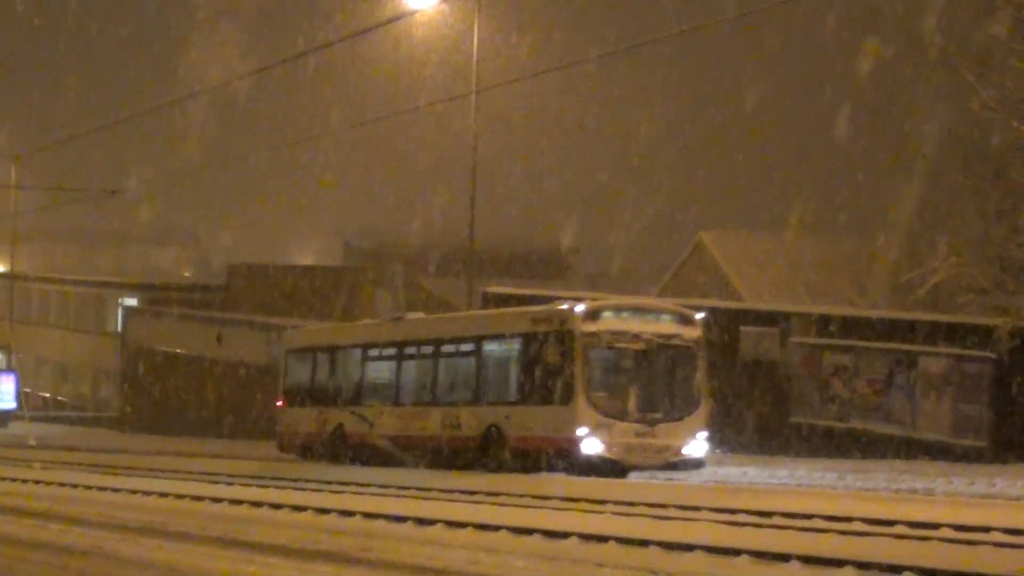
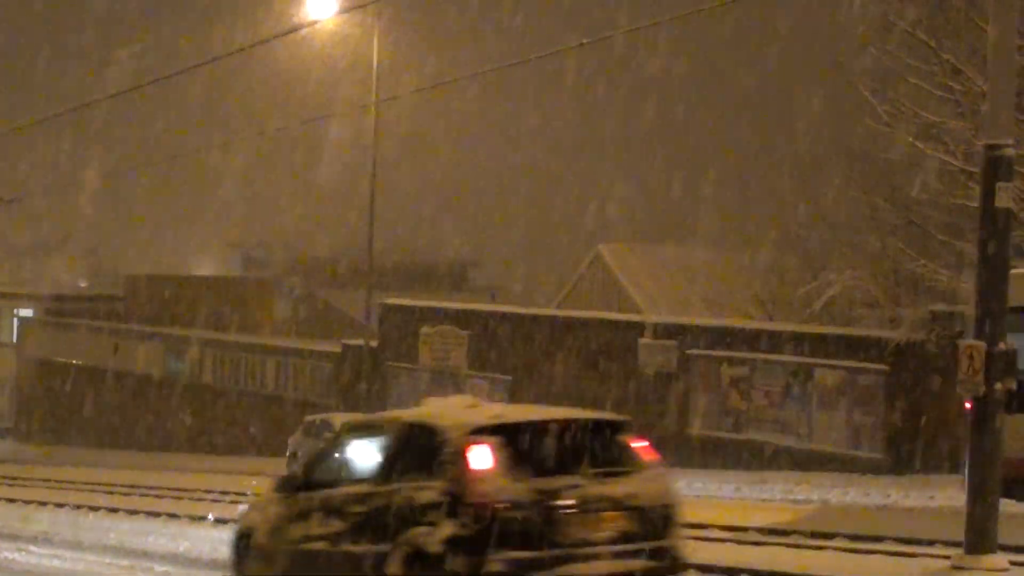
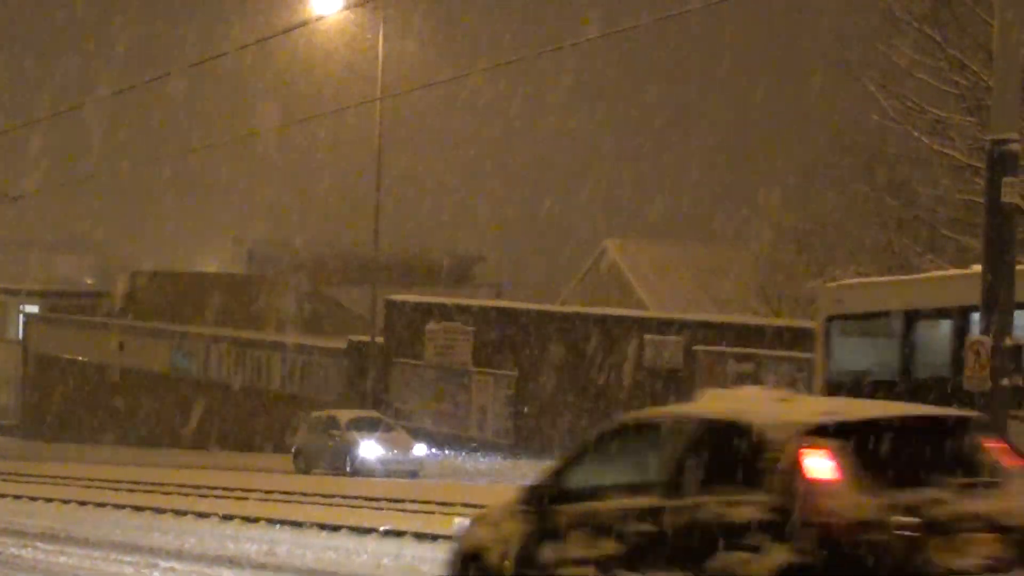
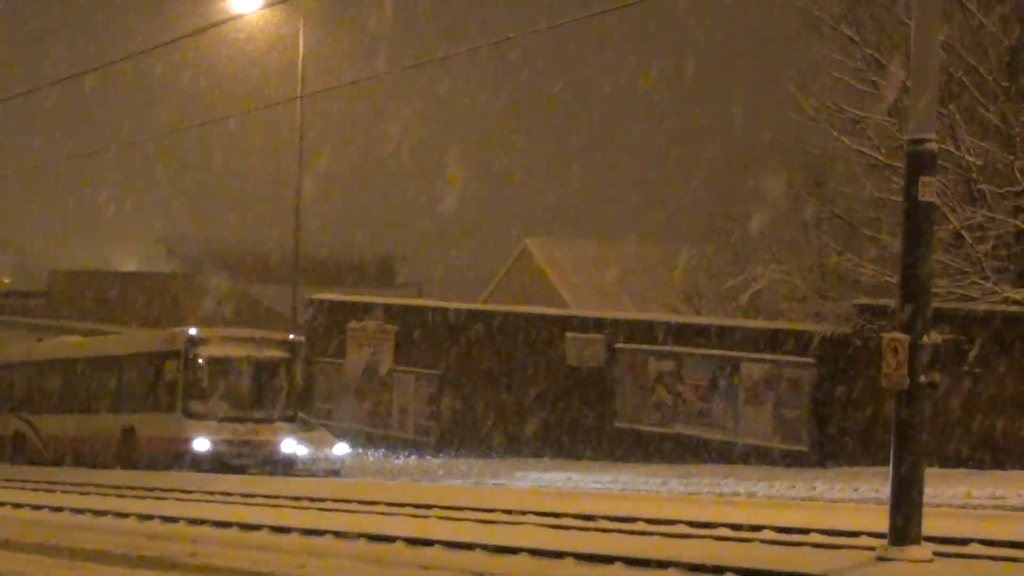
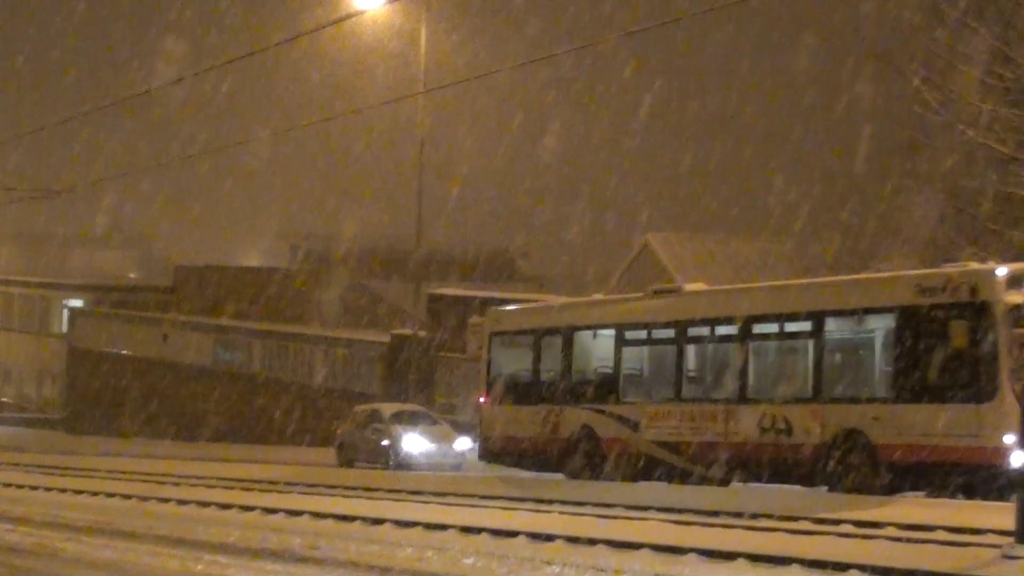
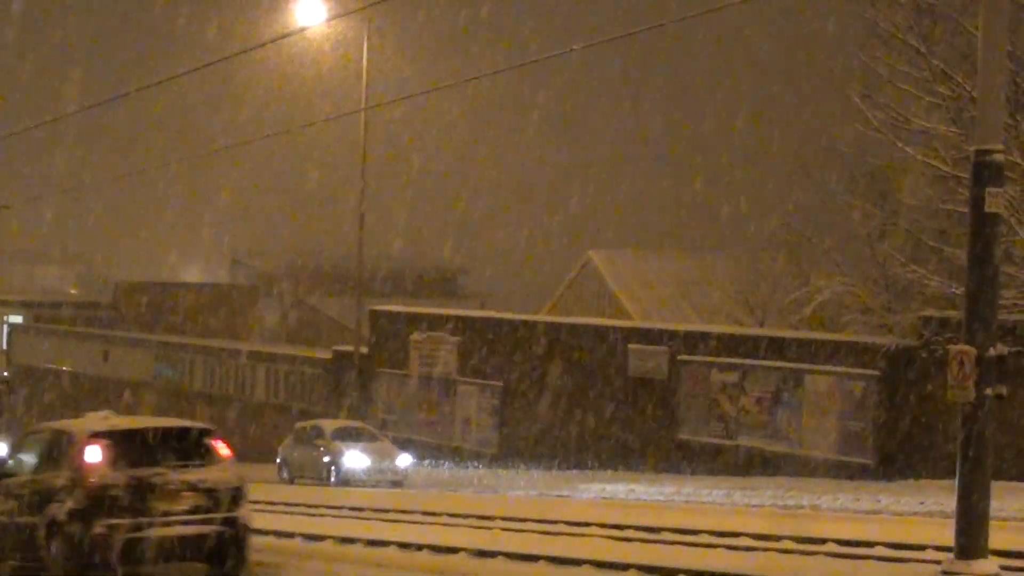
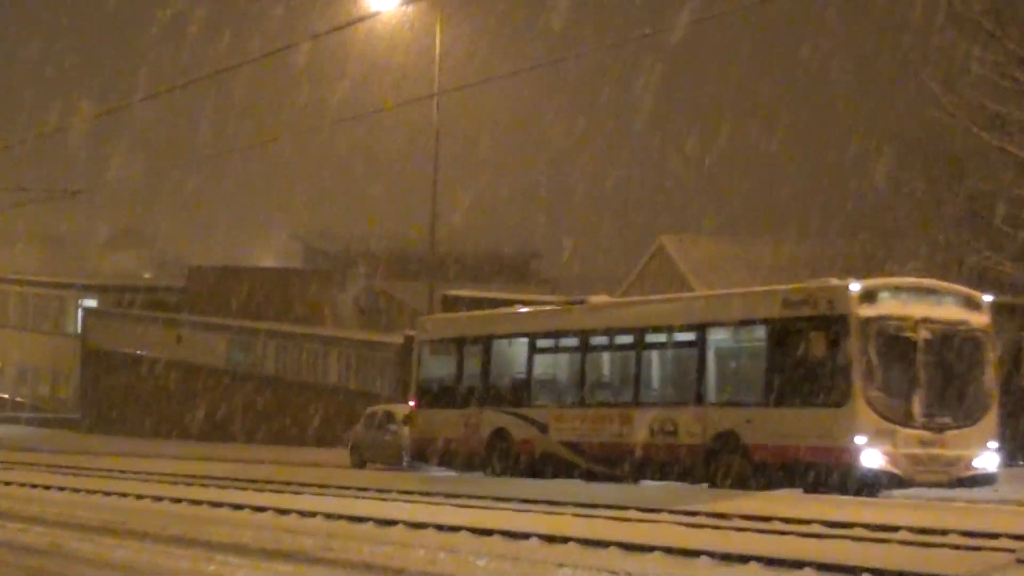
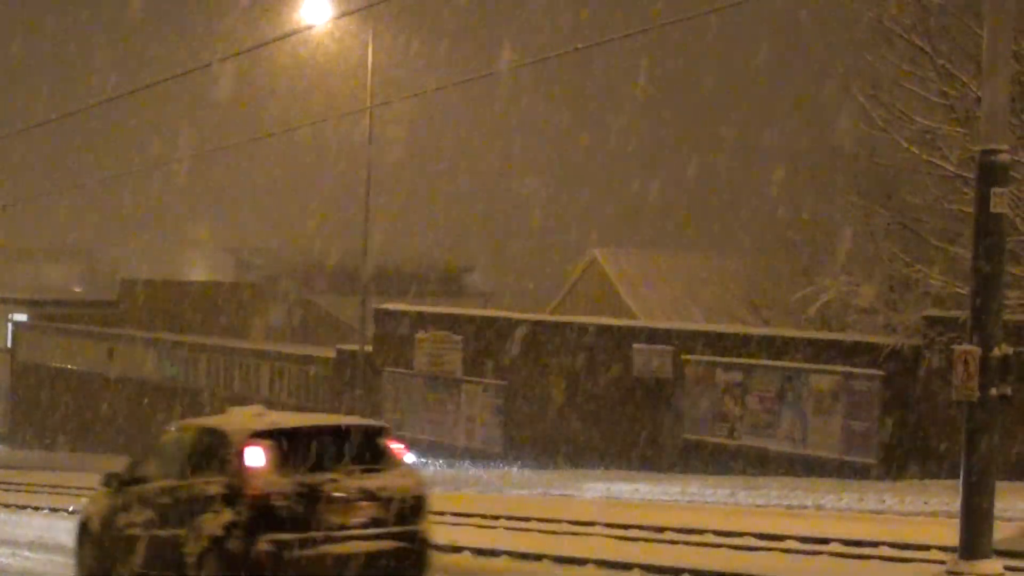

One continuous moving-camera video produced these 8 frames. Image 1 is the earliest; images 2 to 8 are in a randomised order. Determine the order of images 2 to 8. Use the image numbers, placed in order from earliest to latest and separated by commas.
7, 5, 3, 2, 8, 6, 4
